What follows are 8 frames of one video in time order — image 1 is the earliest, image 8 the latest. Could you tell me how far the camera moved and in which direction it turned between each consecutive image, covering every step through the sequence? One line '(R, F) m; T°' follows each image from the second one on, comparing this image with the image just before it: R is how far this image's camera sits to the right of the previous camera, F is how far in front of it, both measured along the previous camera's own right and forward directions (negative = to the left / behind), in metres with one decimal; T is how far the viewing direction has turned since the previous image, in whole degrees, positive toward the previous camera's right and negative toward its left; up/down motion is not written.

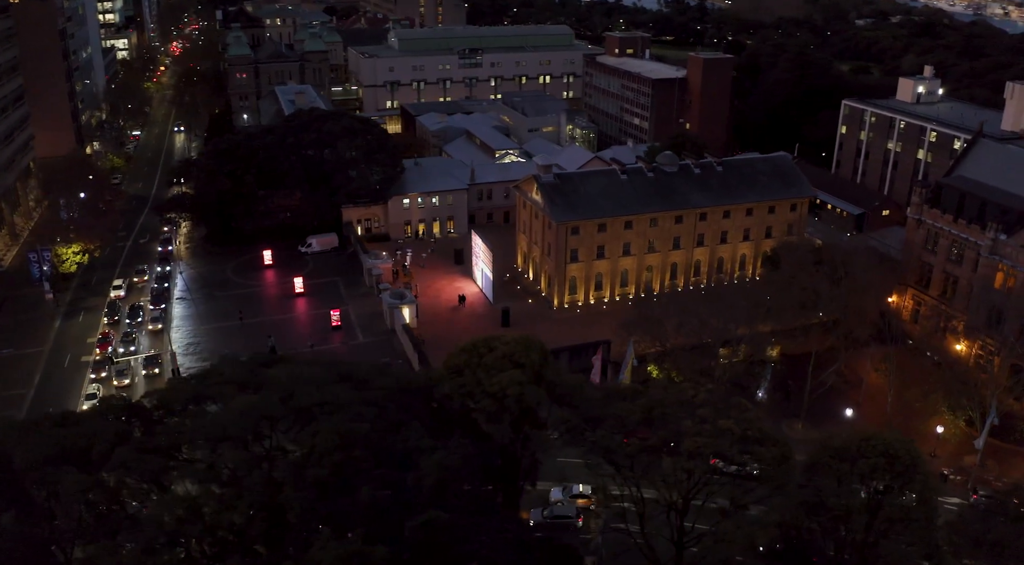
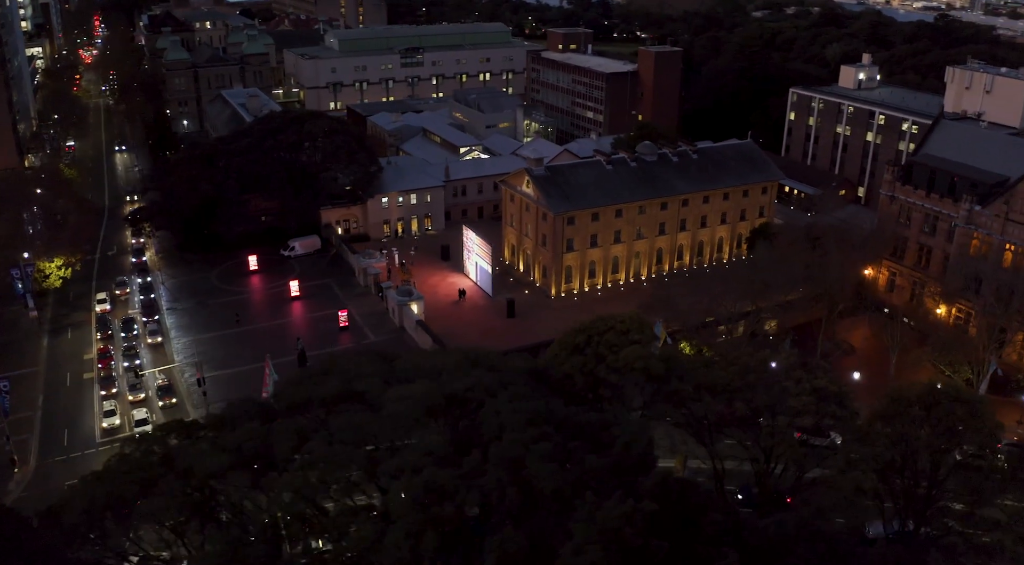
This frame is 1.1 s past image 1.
(-6.8, -0.6) m; +6°
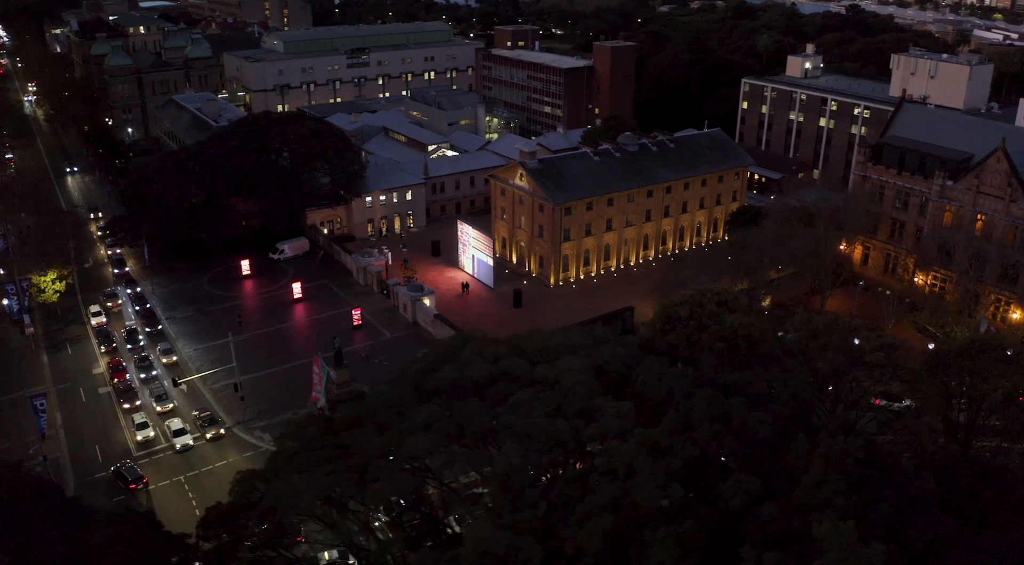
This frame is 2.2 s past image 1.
(-6.8, -1.0) m; +6°
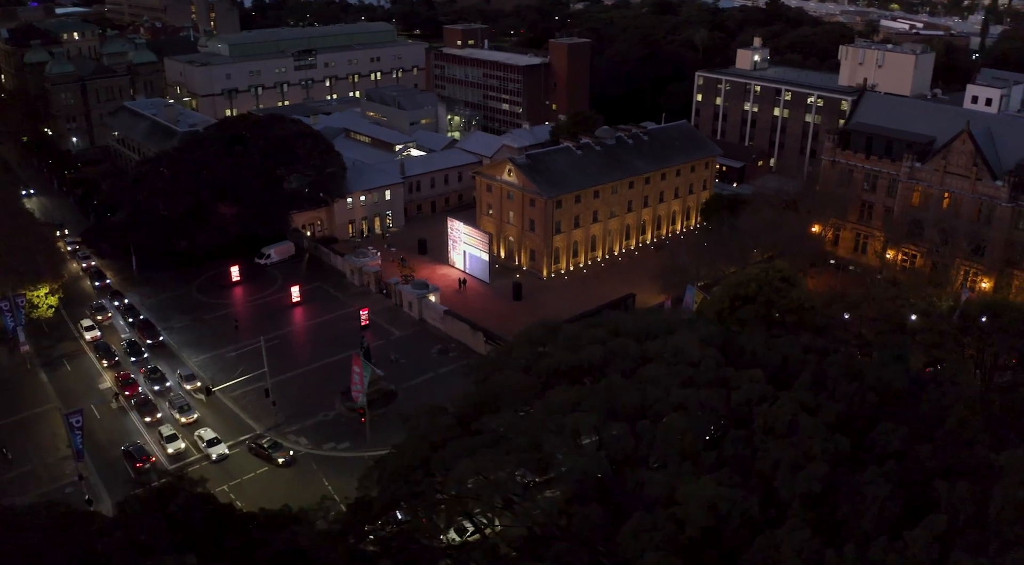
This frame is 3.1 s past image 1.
(-5.9, -0.8) m; +5°
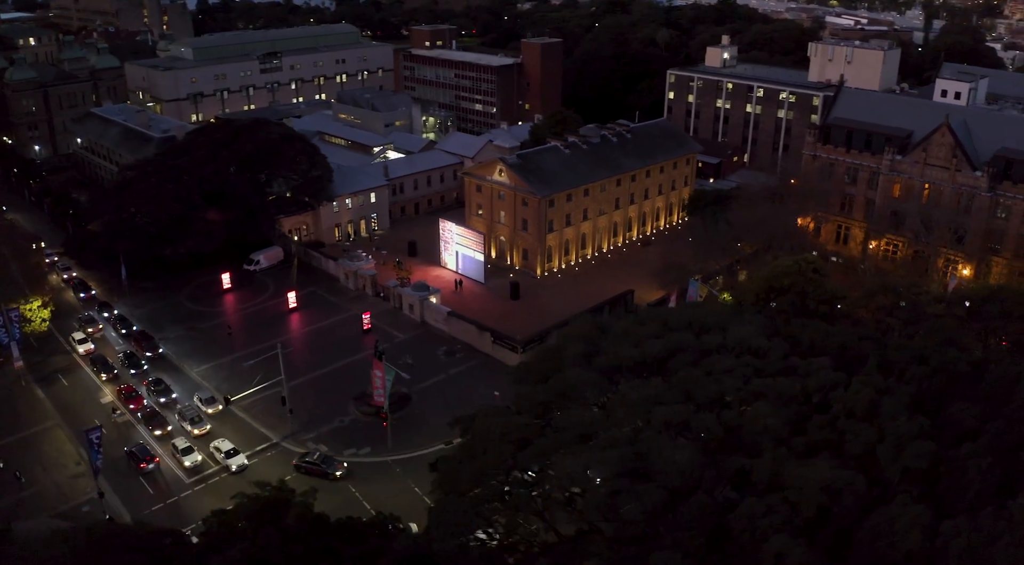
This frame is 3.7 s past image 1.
(-3.5, -0.1) m; +3°
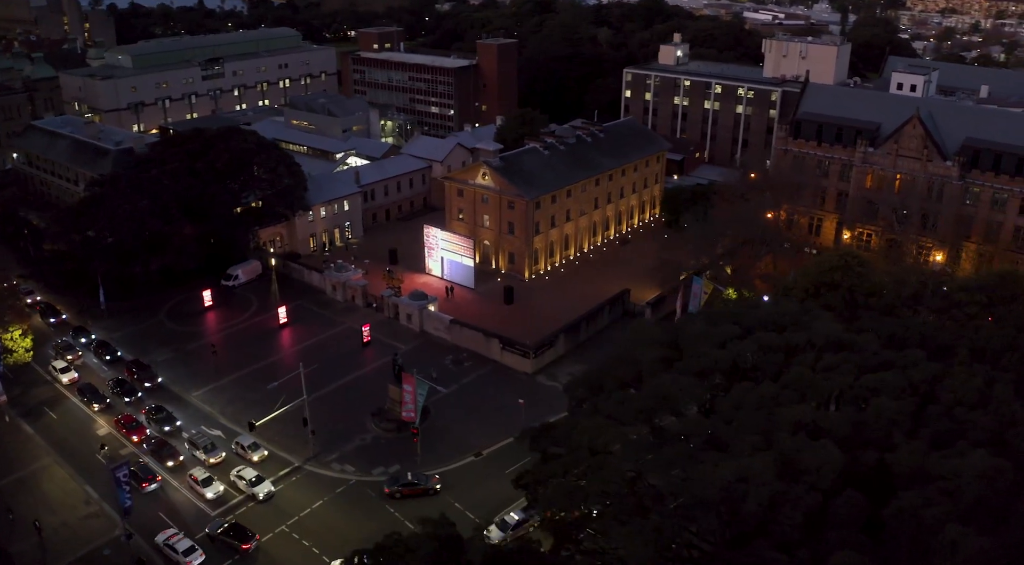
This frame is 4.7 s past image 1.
(-5.2, +0.8) m; +5°
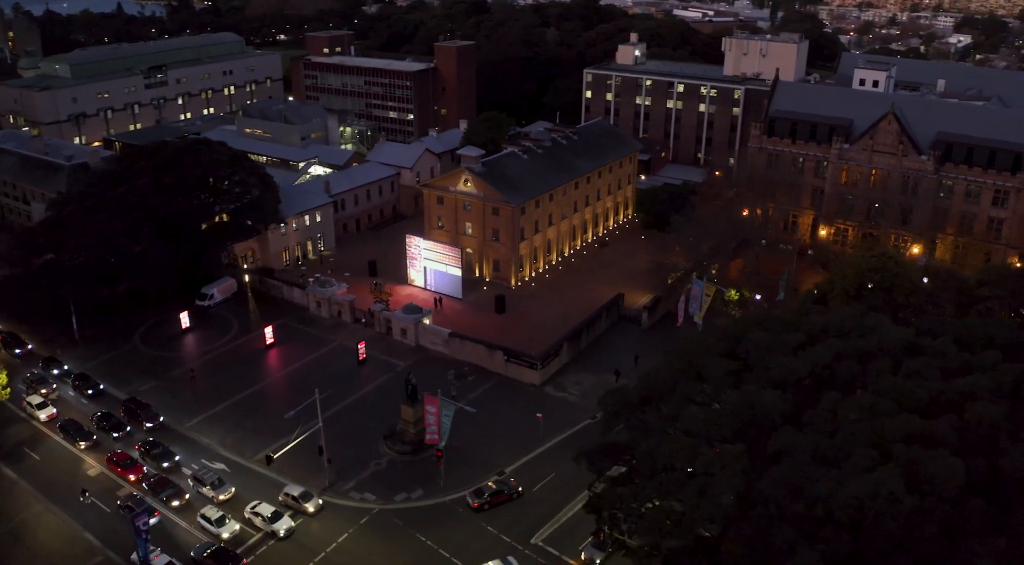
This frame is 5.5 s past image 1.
(-4.2, +1.5) m; +5°
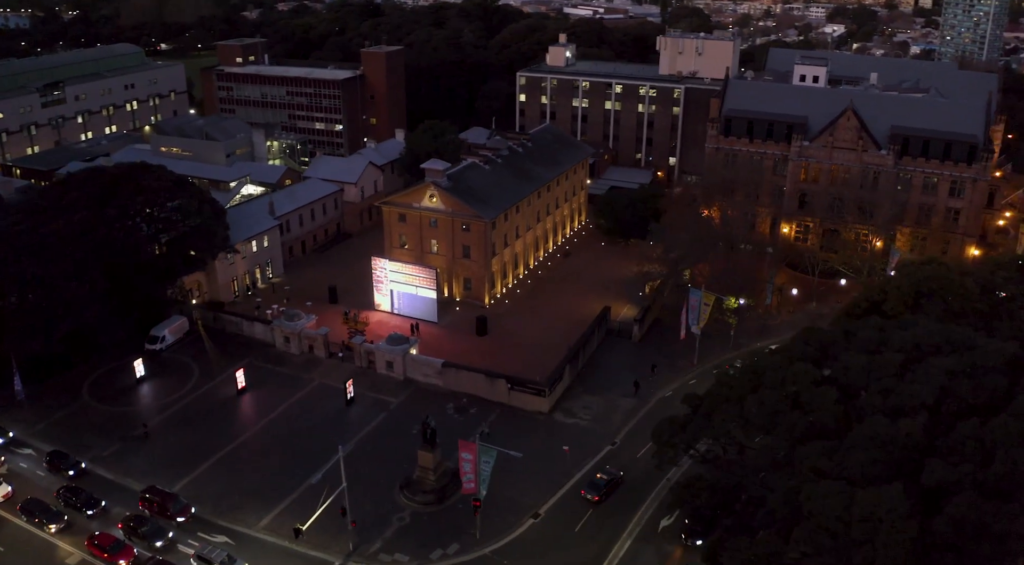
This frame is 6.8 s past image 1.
(-6.0, +3.3) m; +7°
